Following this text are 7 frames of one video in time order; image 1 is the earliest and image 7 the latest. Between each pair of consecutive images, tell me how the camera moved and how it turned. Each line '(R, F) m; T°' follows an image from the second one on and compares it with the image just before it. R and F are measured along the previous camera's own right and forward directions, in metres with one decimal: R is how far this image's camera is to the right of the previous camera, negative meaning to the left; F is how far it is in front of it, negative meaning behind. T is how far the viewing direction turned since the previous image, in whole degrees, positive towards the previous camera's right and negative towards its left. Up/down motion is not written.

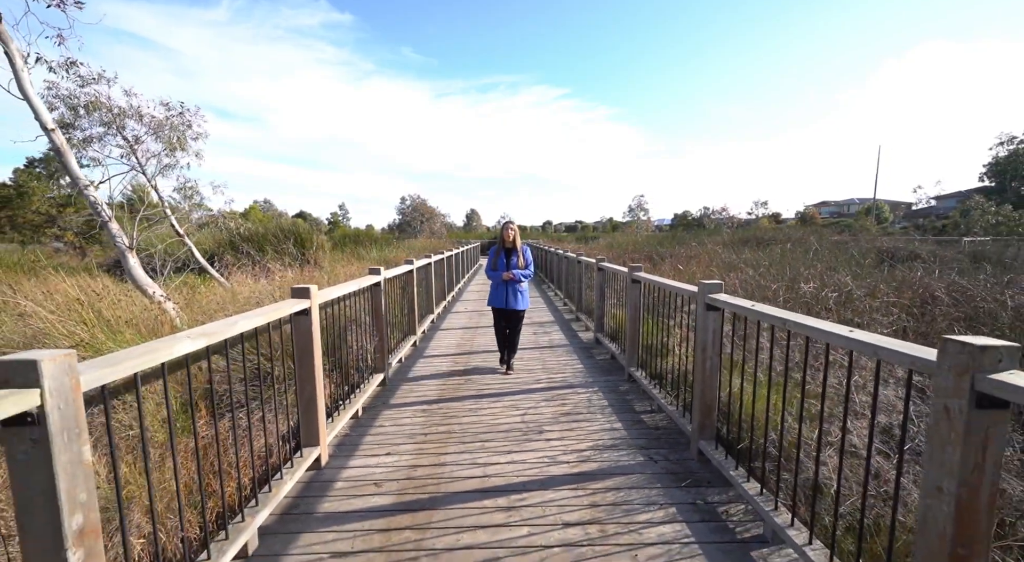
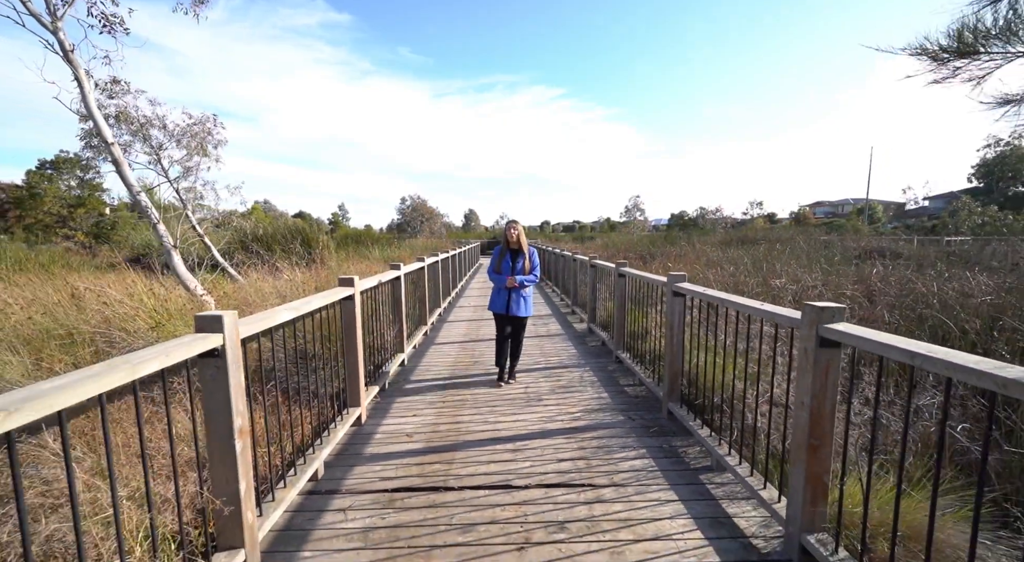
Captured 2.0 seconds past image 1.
(0.0, -0.8) m; 0°
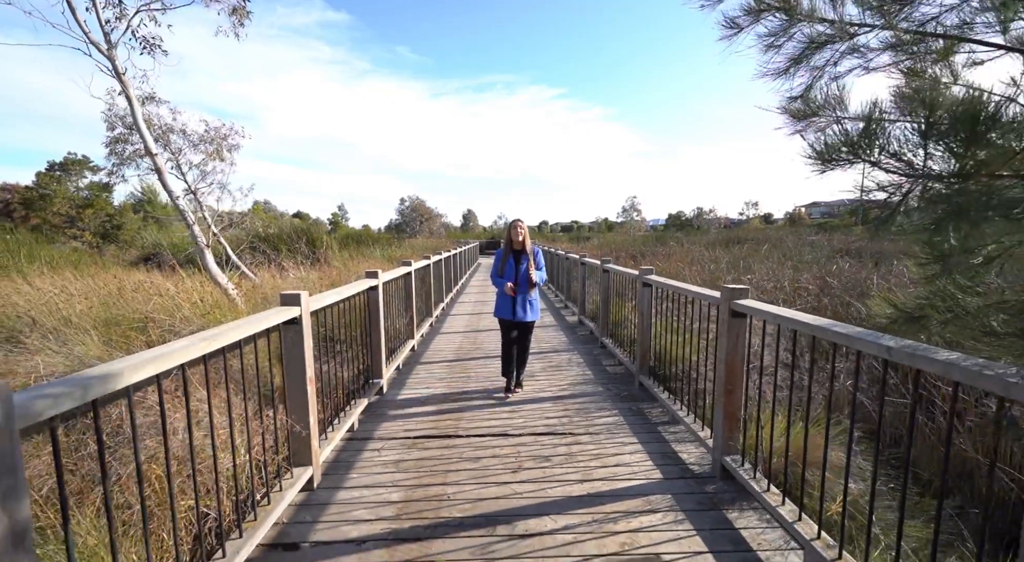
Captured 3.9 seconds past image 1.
(0.0, -0.8) m; 0°
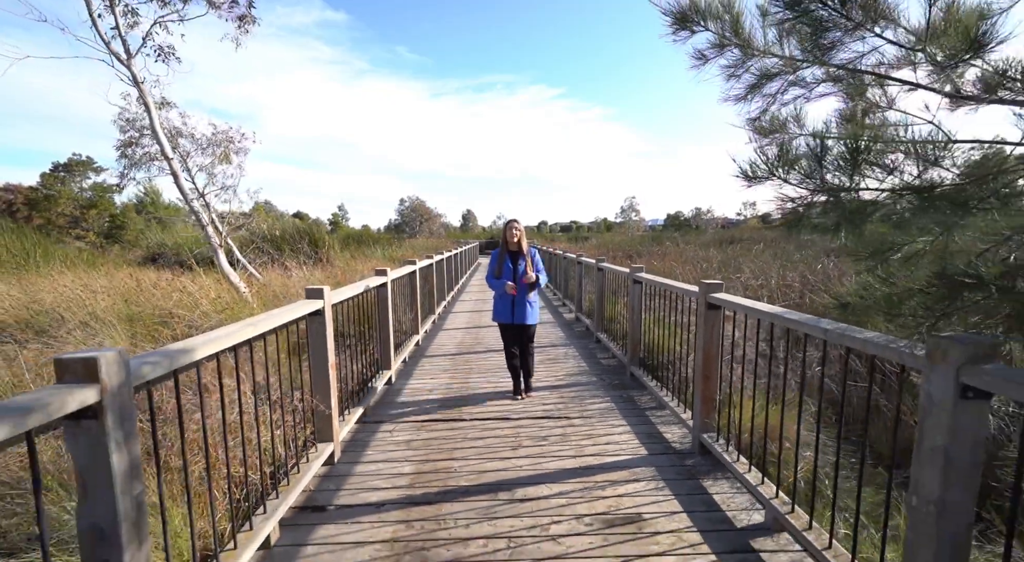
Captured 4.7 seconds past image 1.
(0.0, -0.4) m; 0°
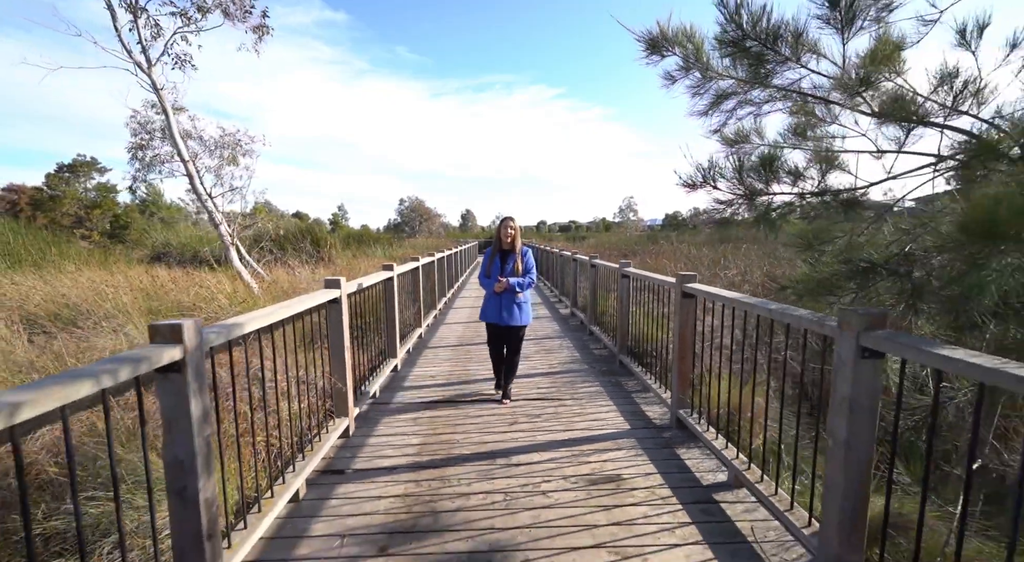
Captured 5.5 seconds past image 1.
(0.0, -0.4) m; 0°
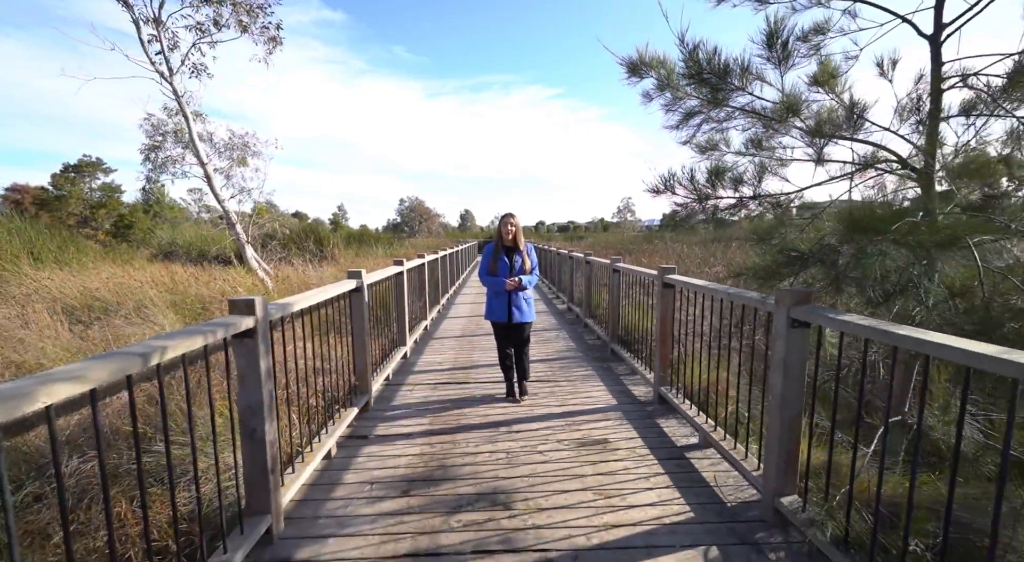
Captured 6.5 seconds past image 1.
(0.0, -0.5) m; 0°
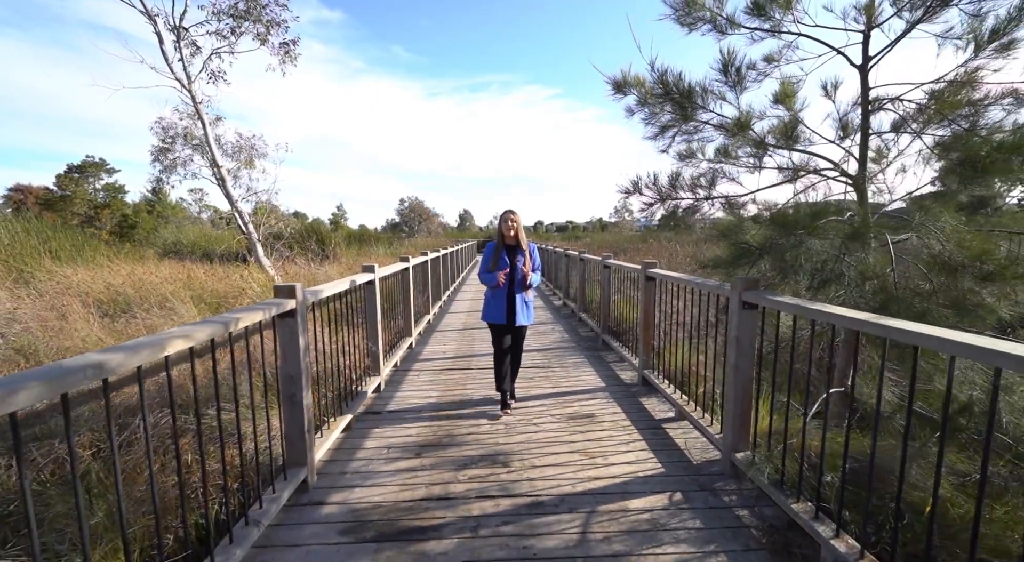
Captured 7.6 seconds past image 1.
(0.0, -0.5) m; 0°
